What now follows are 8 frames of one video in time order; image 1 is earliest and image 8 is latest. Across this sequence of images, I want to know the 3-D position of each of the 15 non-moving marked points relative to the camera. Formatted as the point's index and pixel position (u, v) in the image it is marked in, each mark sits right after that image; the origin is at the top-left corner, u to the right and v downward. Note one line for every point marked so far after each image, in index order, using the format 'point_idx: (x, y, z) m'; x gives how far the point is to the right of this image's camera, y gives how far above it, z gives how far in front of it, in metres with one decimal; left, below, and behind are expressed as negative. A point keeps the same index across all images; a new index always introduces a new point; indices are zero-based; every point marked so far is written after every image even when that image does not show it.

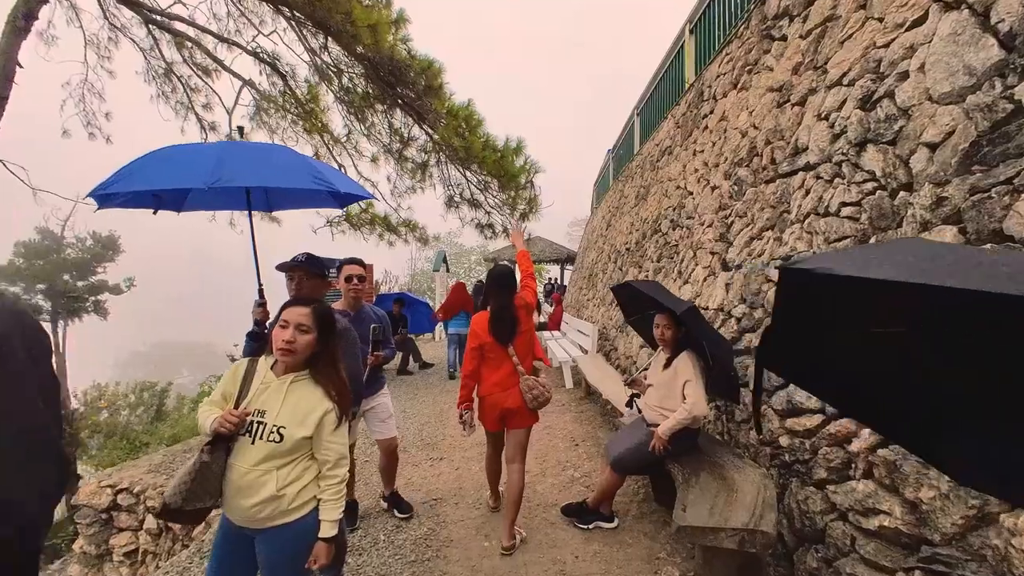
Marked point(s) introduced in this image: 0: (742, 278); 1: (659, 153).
0: (+1.9, +0.1, +3.7) m
1: (+2.4, +2.2, +7.4) m
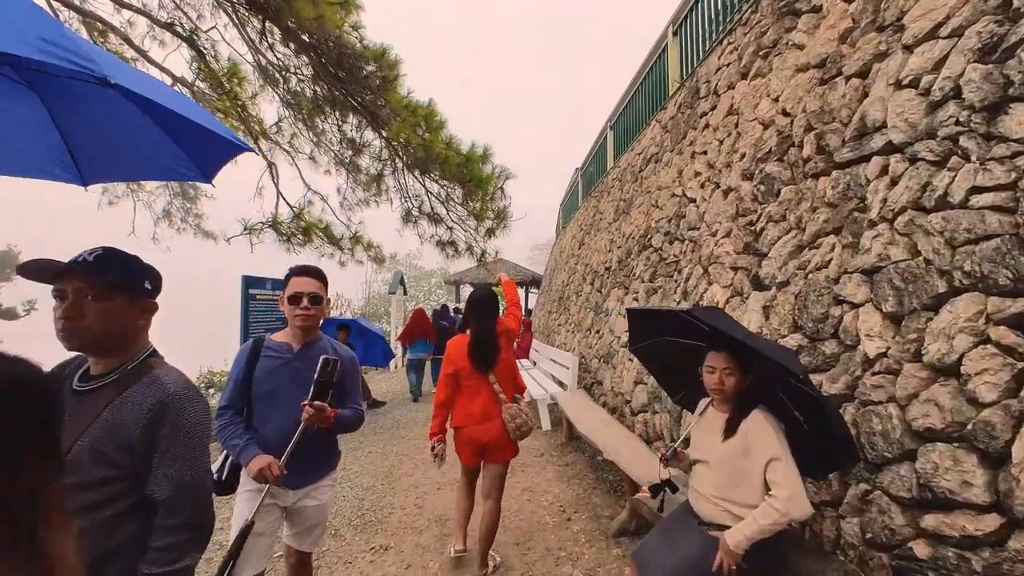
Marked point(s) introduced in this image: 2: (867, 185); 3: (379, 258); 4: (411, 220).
0: (+1.7, -0.1, +2.8) m
1: (+1.9, +1.9, +6.7) m
2: (+1.9, +0.6, +2.5) m
3: (-3.9, +0.9, +13.4) m
4: (-2.1, +1.4, +9.5) m
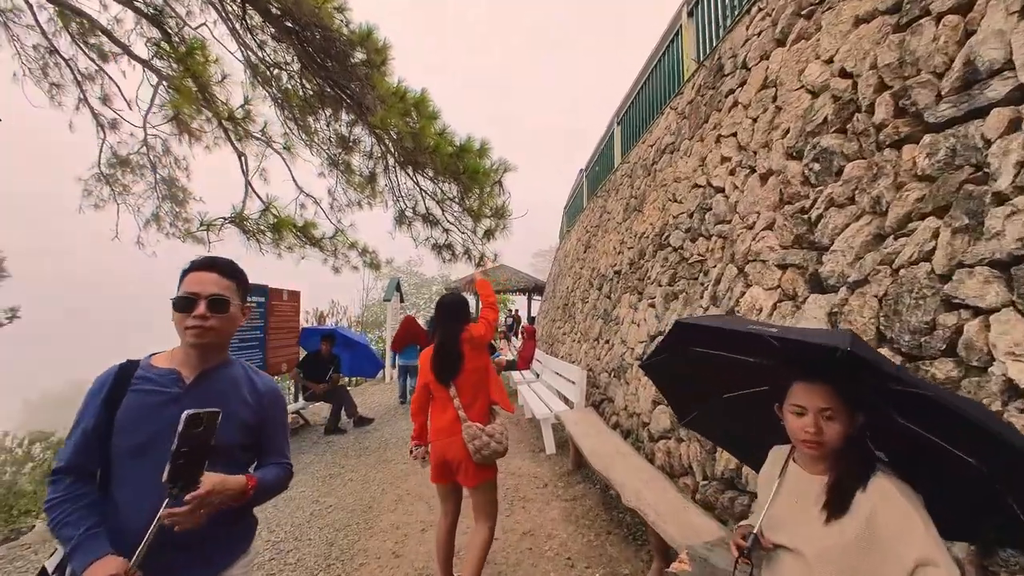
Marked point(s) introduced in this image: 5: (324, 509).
0: (+1.7, -0.1, +2.1) m
1: (+1.9, +1.8, +6.0) m
2: (+1.9, +0.6, +1.8) m
3: (-3.9, +0.7, +12.8) m
4: (-2.1, +1.3, +8.9) m
5: (-1.7, -2.0, +4.2) m
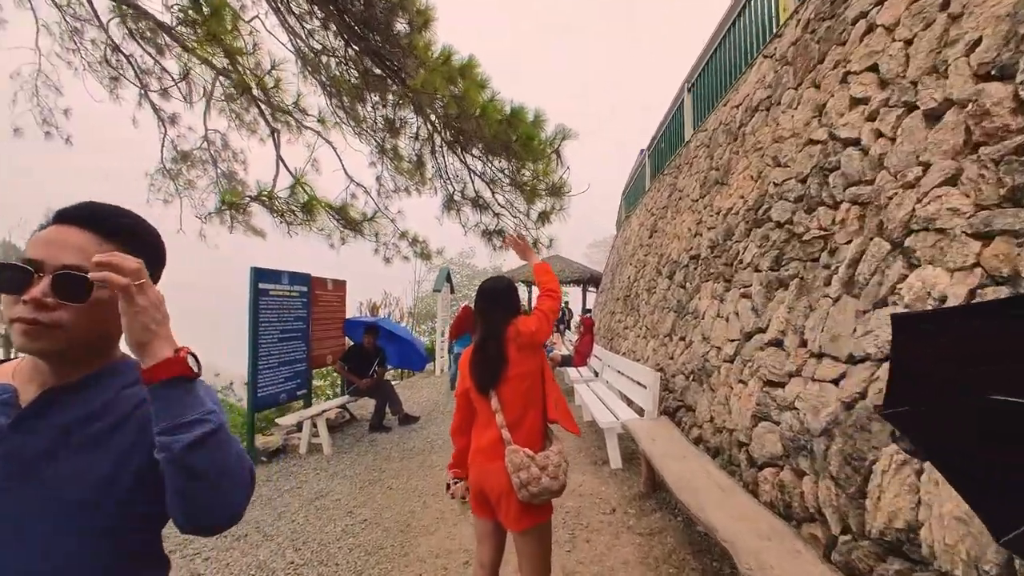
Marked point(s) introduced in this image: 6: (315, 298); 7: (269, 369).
0: (+1.9, 0.0, +1.2) m
1: (+2.6, +1.9, +5.1) m
2: (+2.1, +0.6, +0.9) m
3: (-2.4, +1.0, +12.4) m
4: (-1.1, +1.5, +8.3) m
5: (-1.3, -1.9, +3.7) m
6: (-2.8, -0.1, +6.4) m
7: (-3.0, -1.0, +5.5) m
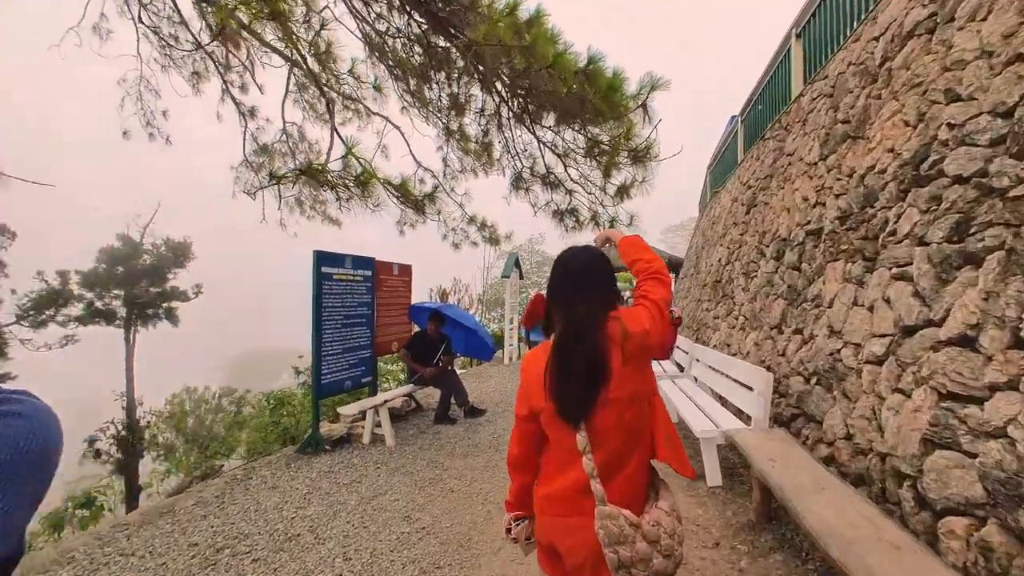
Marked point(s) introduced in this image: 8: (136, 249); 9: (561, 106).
0: (+2.0, +0.1, +0.3) m
1: (+3.3, +2.1, +4.0) m
2: (+2.2, +0.7, -0.1) m
3: (-0.5, +1.3, +12.0) m
4: (+0.2, +1.7, +7.8) m
5: (-0.7, -1.8, +3.3) m
6: (-1.8, +0.1, +6.2) m
7: (-2.1, -0.8, +5.3) m
8: (-12.6, +1.3, +15.1) m
9: (+0.5, +1.9, +4.7) m
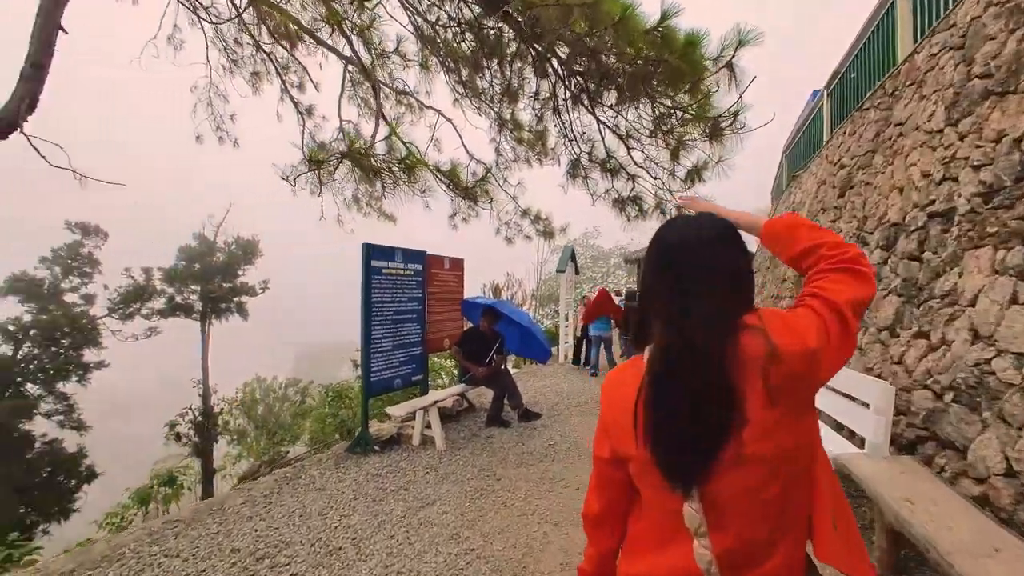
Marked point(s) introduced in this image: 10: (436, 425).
0: (+2.0, +0.1, -0.3) m
1: (+3.7, +2.1, +3.1) m
2: (+2.1, +0.7, -0.7) m
3: (+0.9, +1.5, +11.6) m
4: (+1.1, +1.8, +7.3) m
5: (-0.3, -1.7, +2.9) m
6: (-1.1, +0.1, +6.0) m
7: (-1.5, -0.7, +5.1) m
8: (-10.7, +1.5, +16.1) m
9: (+1.1, +1.9, +4.2) m
10: (-0.8, -1.5, +4.9) m
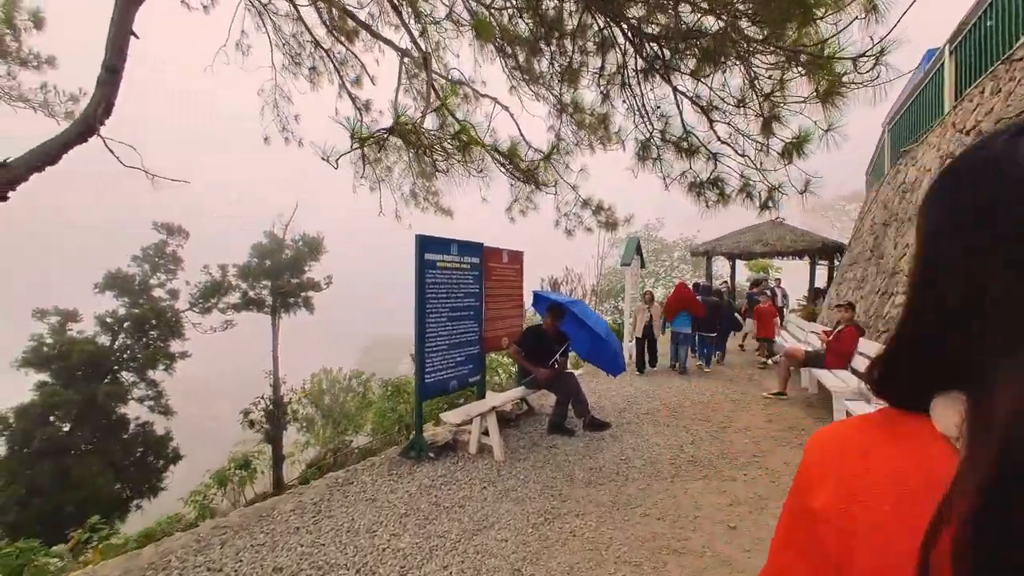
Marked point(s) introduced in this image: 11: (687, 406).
0: (+2.0, +0.1, -1.1) m
1: (+4.1, +2.2, +2.1) m
2: (+2.1, +0.7, -1.5) m
3: (+2.4, +1.6, +10.9) m
4: (+2.0, +1.9, +6.6) m
5: (+0.1, -1.7, +2.5) m
6: (-0.3, +0.2, +5.6) m
7: (-0.8, -0.7, +4.8) m
8: (-8.6, +1.6, +16.7) m
9: (+1.6, +2.0, +3.5) m
10: (-0.2, -1.4, +4.5) m
11: (+2.4, -1.6, +6.3) m
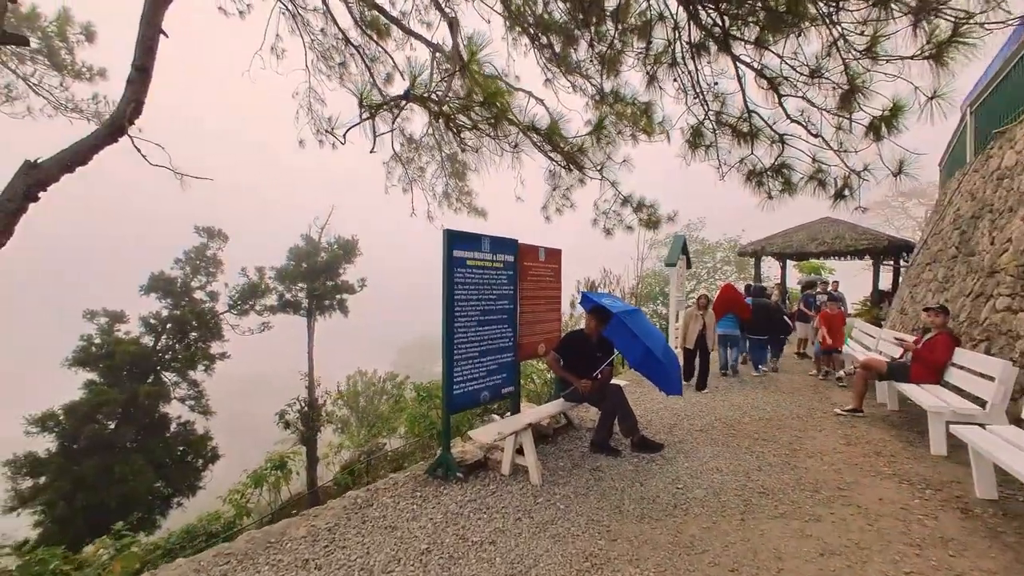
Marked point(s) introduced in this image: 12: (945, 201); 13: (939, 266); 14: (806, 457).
0: (+1.9, +0.1, -1.7) m
1: (+4.2, +2.2, +1.3) m
2: (+1.9, +0.7, -2.1) m
3: (+3.2, +1.5, +10.2) m
4: (+2.5, +1.9, +5.9) m
5: (+0.3, -1.7, +2.0) m
6: (+0.1, +0.2, +5.1) m
7: (-0.4, -0.7, +4.3) m
8: (-7.3, +1.5, +16.8) m
9: (+1.8, +2.0, +2.9) m
10: (+0.1, -1.4, +4.0) m
11: (+2.9, -1.7, +5.6) m
12: (+9.3, +1.9, +9.7) m
13: (+7.9, +0.4, +8.4) m
14: (+2.9, -1.7, +4.5) m
